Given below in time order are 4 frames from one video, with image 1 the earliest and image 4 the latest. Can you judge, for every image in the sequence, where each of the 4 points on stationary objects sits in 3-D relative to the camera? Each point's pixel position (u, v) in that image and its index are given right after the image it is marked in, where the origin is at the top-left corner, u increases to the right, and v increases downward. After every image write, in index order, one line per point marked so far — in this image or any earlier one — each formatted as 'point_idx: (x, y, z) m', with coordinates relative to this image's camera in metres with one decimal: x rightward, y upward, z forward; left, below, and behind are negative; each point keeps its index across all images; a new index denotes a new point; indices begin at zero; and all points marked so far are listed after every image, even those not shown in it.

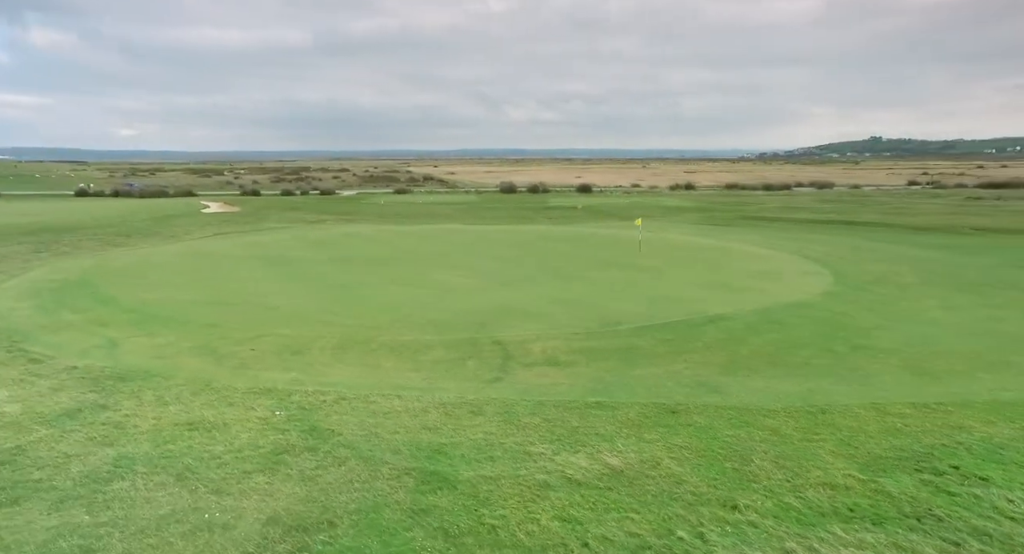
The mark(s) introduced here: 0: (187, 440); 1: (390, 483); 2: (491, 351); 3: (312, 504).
0: (-3.6, -1.8, +6.9) m
1: (-1.2, -2.0, +6.0) m
2: (-0.3, -1.1, +9.6) m
3: (-1.8, -2.1, +5.6) m
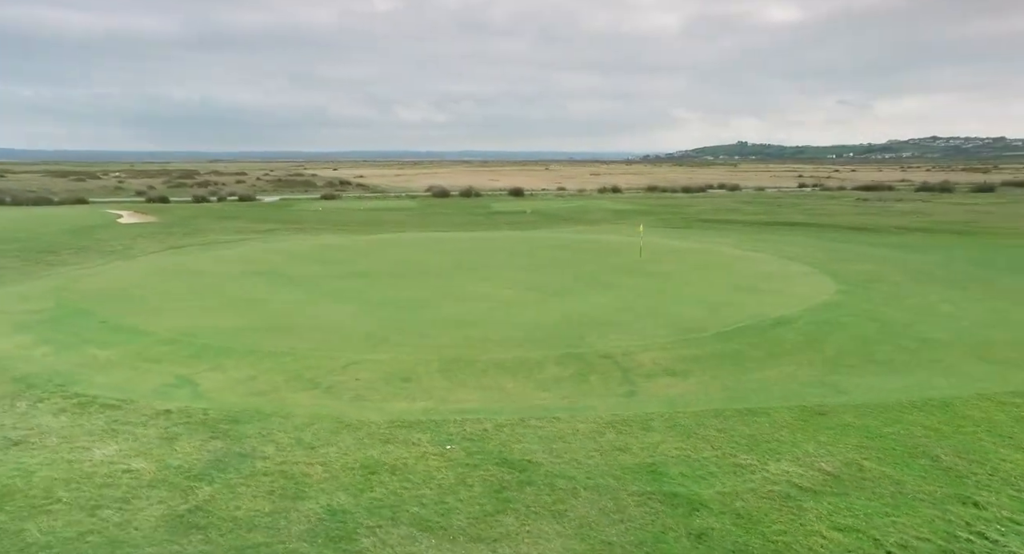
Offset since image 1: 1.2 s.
0: (-1.3, -2.1, +6.3) m
1: (+1.2, -2.2, +5.9) m
2: (+1.4, -1.3, +9.5) m
3: (+0.7, -2.3, +5.4) m
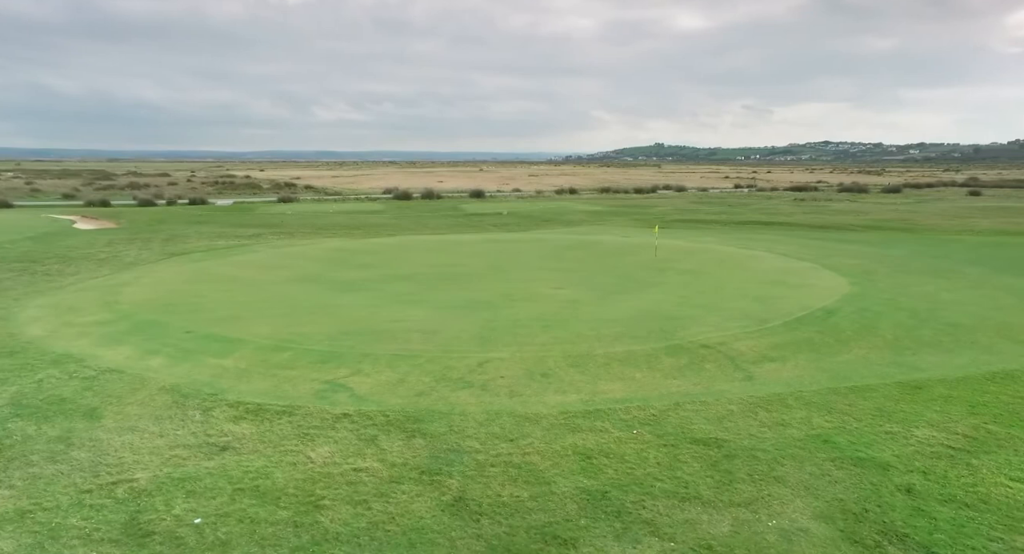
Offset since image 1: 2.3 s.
0: (+1.1, -2.1, +6.9) m
1: (+3.7, -2.1, +6.8) m
2: (+3.4, -1.3, +10.5) m
3: (+3.2, -2.3, +6.3) m
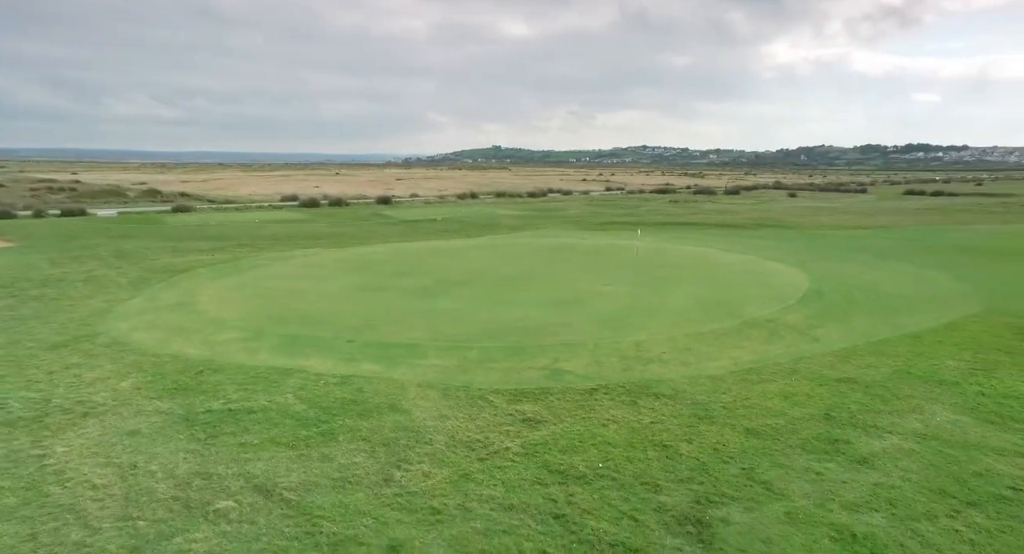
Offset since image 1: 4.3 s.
0: (+4.7, -2.0, +9.9) m
1: (+7.3, -1.9, +10.5) m
2: (+5.9, -1.1, +14.0) m
3: (+6.9, -2.0, +9.9) m
